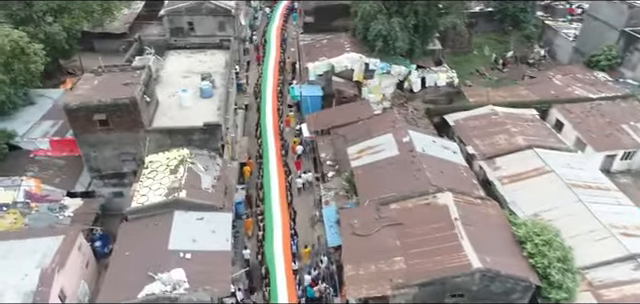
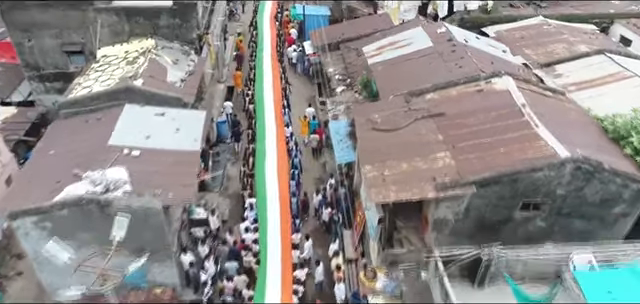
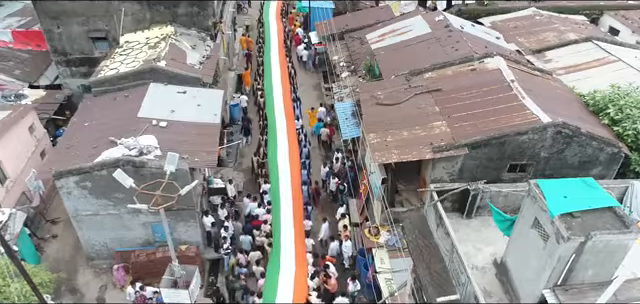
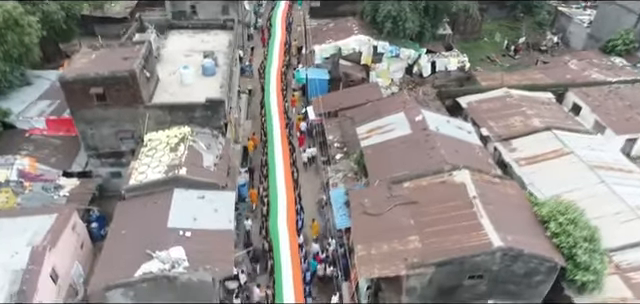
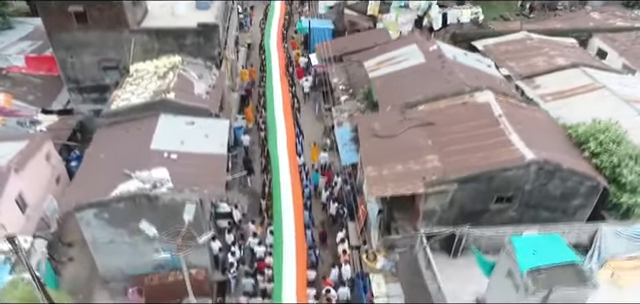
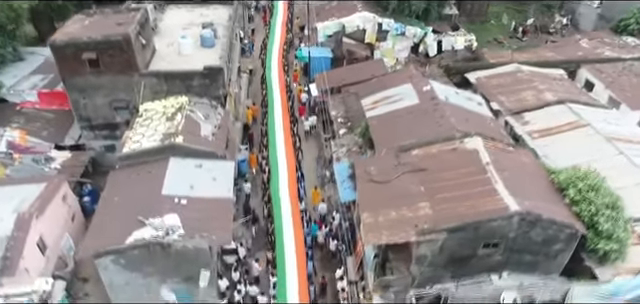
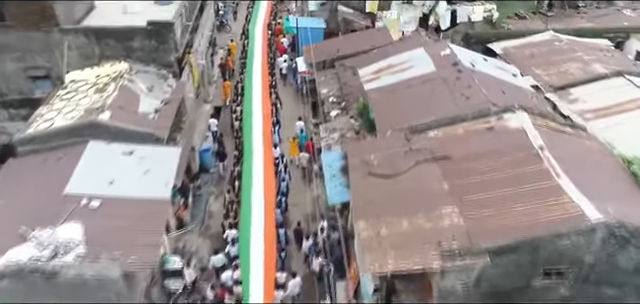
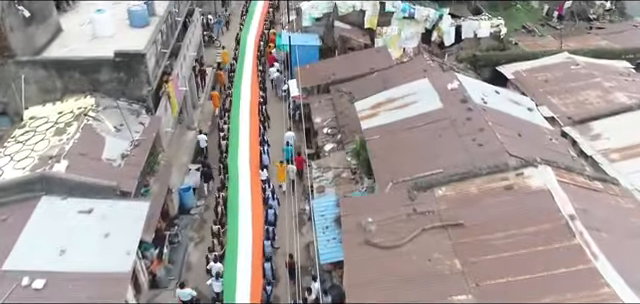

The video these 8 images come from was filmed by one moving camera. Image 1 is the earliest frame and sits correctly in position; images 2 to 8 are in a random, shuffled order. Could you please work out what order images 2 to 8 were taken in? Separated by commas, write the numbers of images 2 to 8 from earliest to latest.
4, 6, 5, 3, 2, 7, 8
